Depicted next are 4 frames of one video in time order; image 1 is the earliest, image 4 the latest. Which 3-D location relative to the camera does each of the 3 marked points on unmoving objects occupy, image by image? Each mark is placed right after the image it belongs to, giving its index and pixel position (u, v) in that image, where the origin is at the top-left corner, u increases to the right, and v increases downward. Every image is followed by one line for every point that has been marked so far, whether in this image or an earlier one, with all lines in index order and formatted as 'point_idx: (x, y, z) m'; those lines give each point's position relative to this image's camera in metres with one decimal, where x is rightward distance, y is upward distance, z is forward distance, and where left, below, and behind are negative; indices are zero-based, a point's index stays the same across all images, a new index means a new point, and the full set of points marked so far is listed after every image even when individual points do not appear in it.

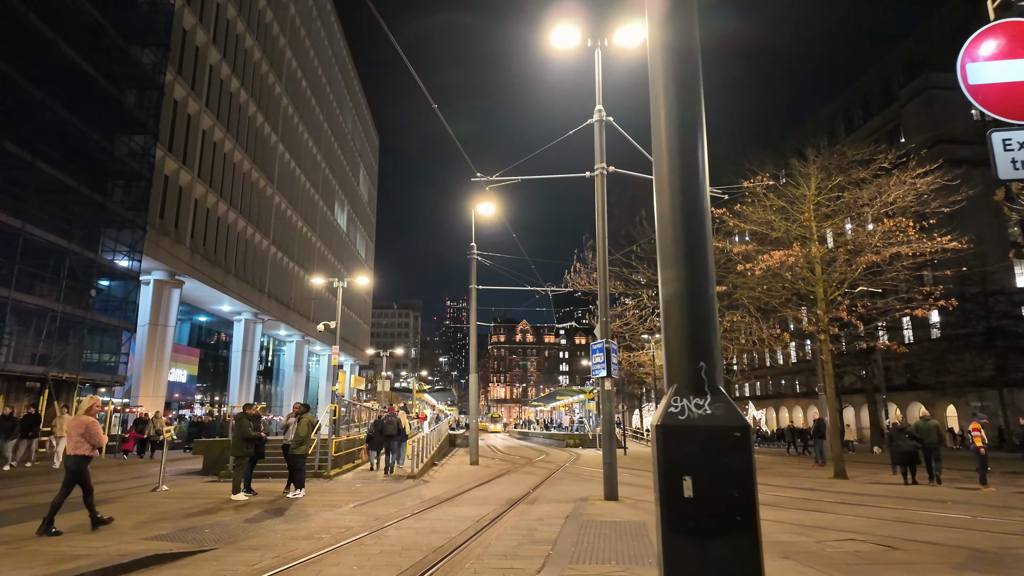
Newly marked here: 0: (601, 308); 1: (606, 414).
0: (+1.9, -0.4, +13.2) m
1: (+2.0, -2.6, +12.9) m
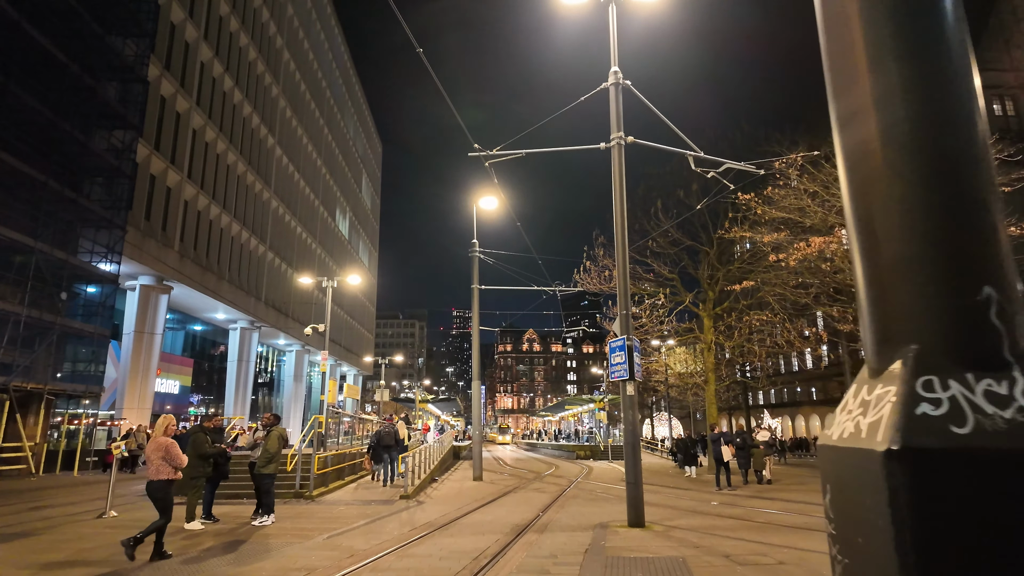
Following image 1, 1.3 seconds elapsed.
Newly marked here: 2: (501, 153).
0: (+2.0, -0.2, +11.2) m
1: (+2.1, -2.4, +10.9) m
2: (-0.2, +2.8, +12.7) m
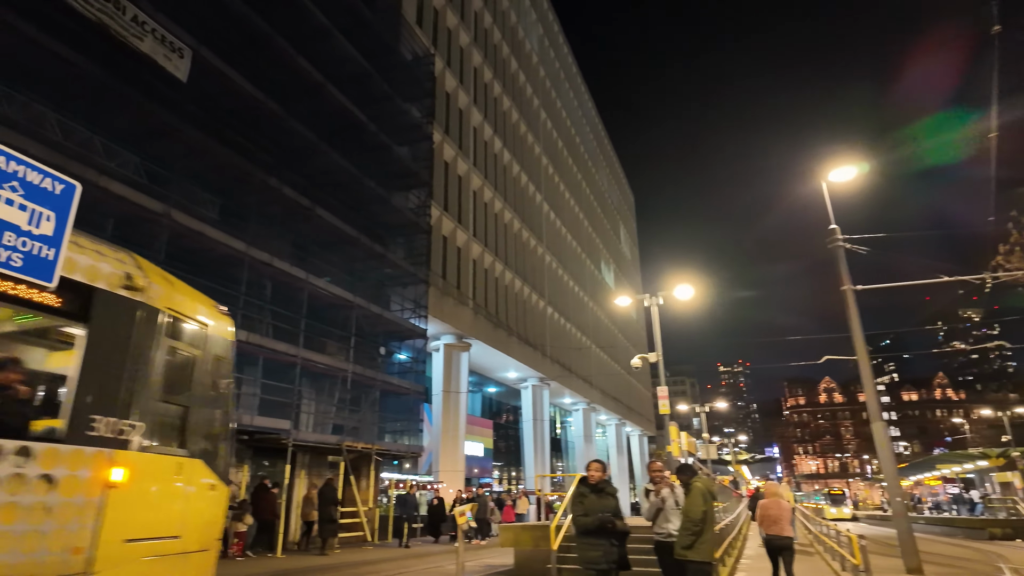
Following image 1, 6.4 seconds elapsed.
0: (+7.5, +1.1, +4.4) m
1: (+7.6, -1.0, +3.8) m
2: (+5.8, +3.6, +7.0) m
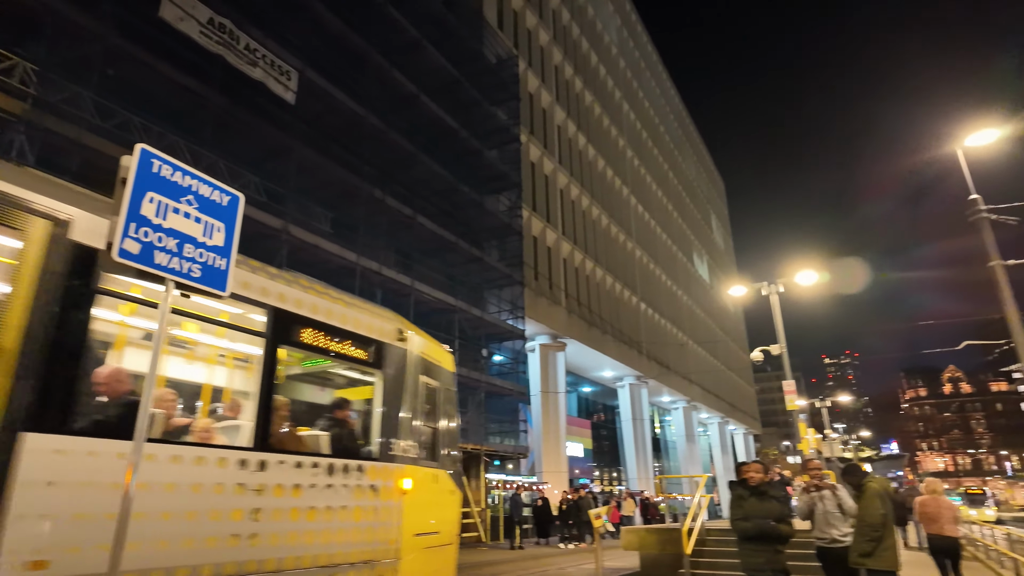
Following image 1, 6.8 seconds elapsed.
0: (+8.5, +1.6, +3.1) m
1: (+8.6, -0.6, +2.4) m
2: (+7.0, +4.0, +5.9) m
